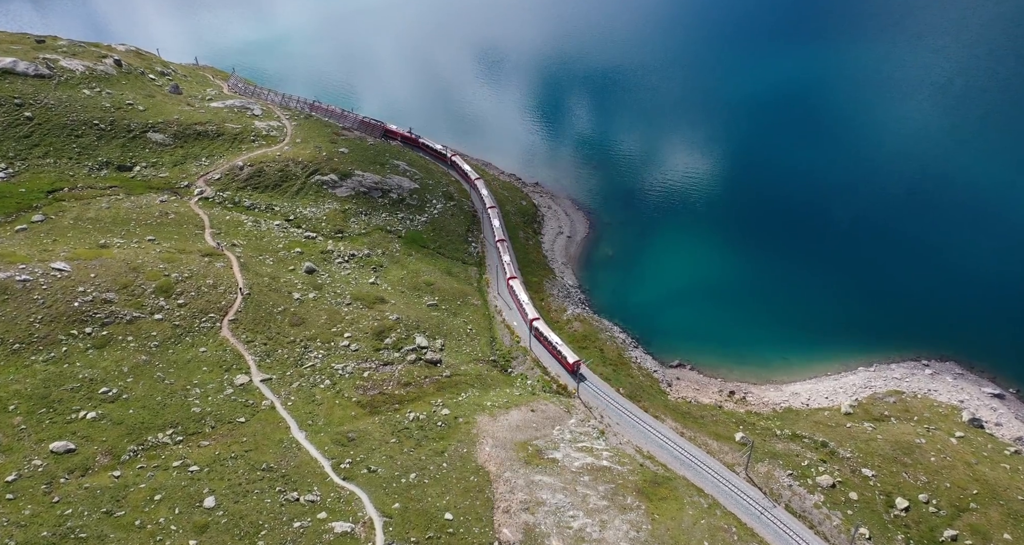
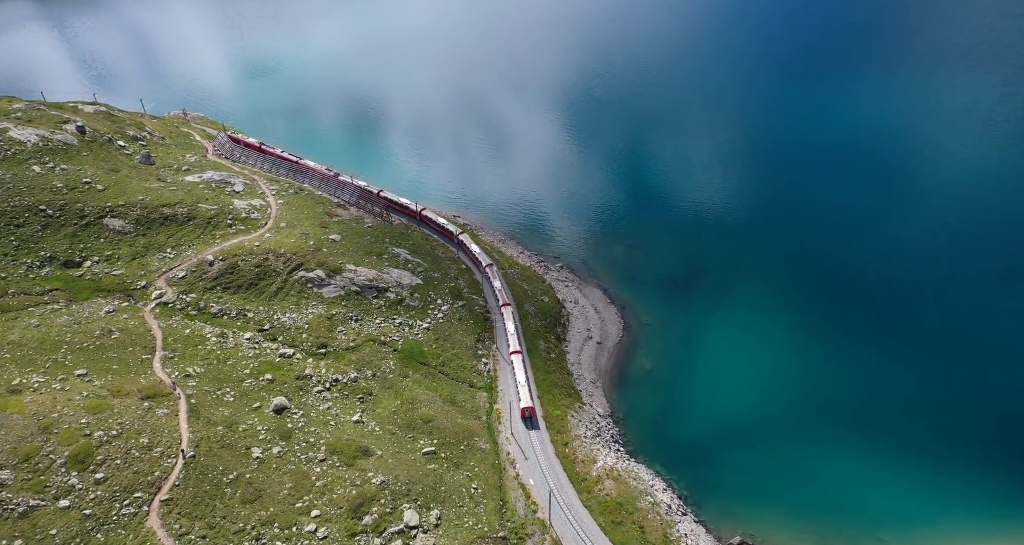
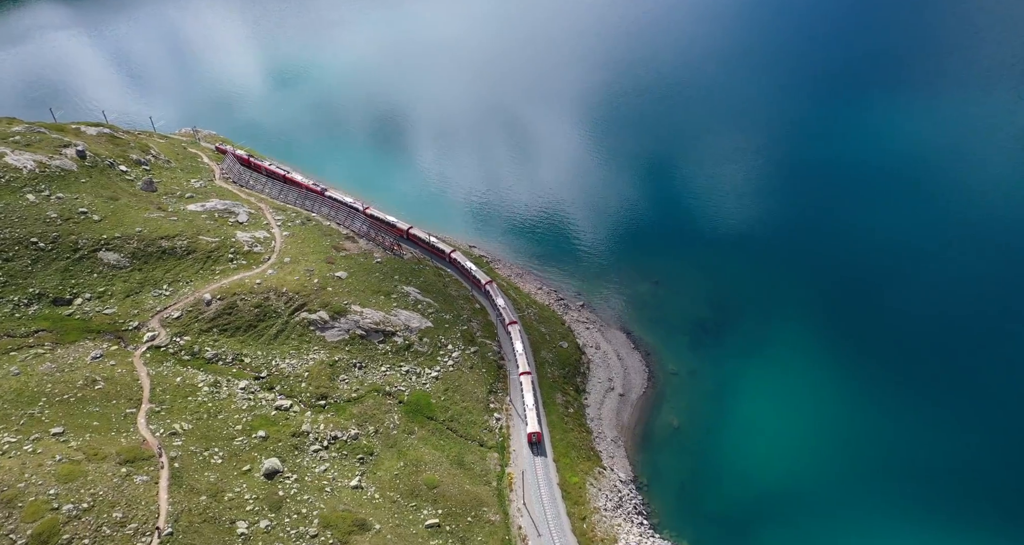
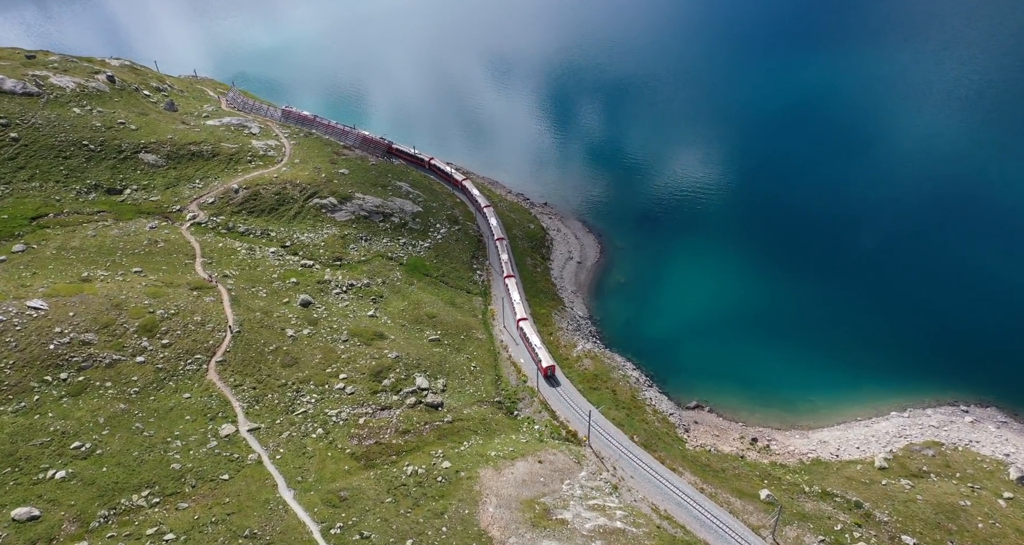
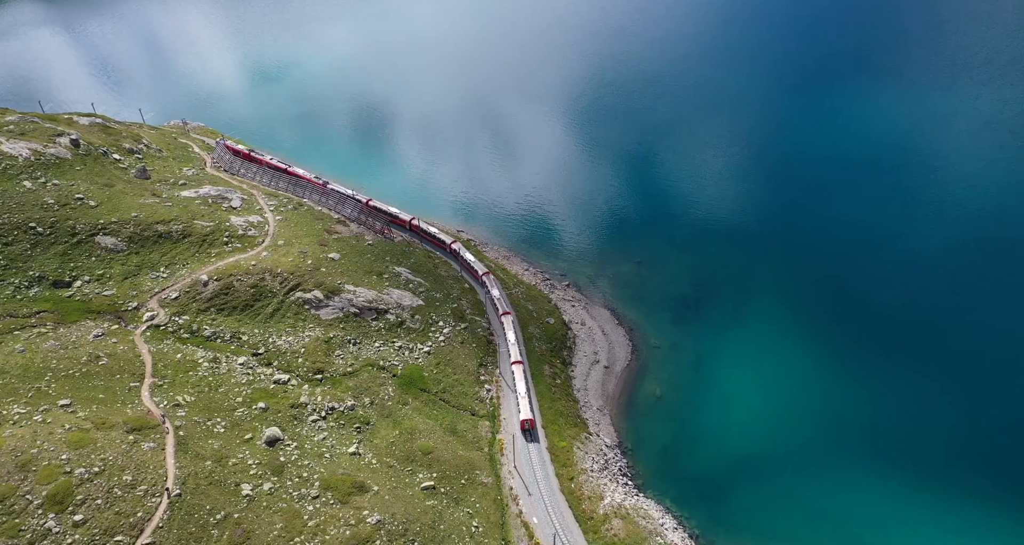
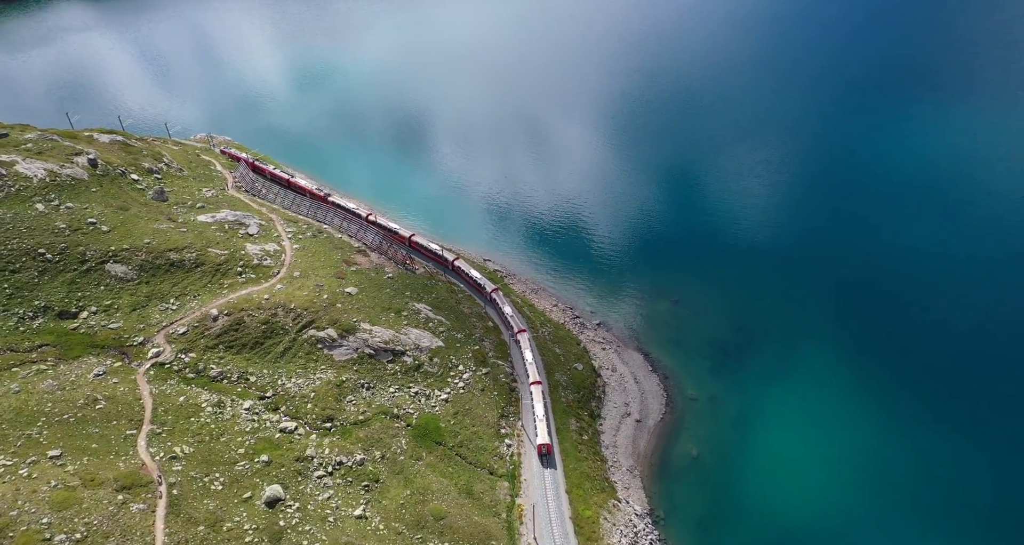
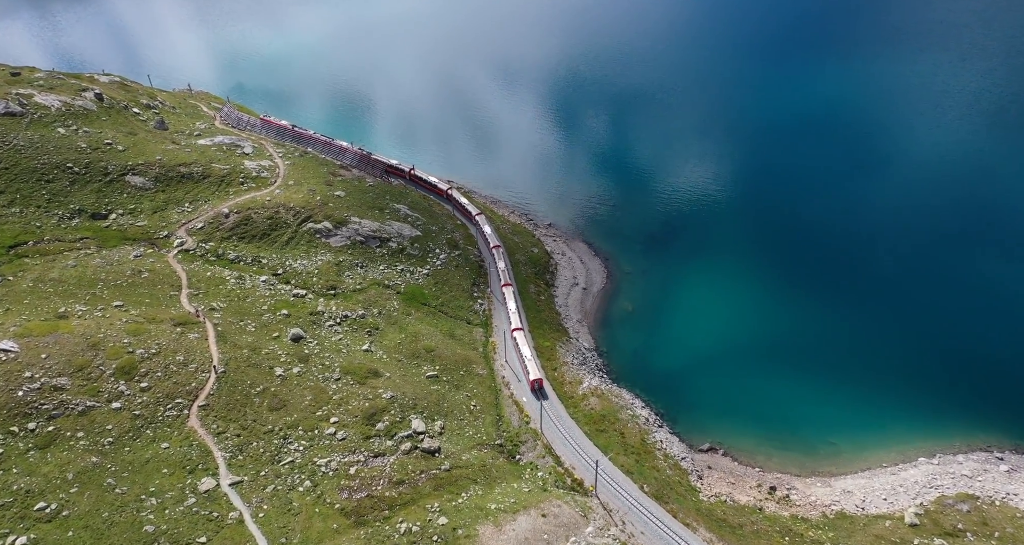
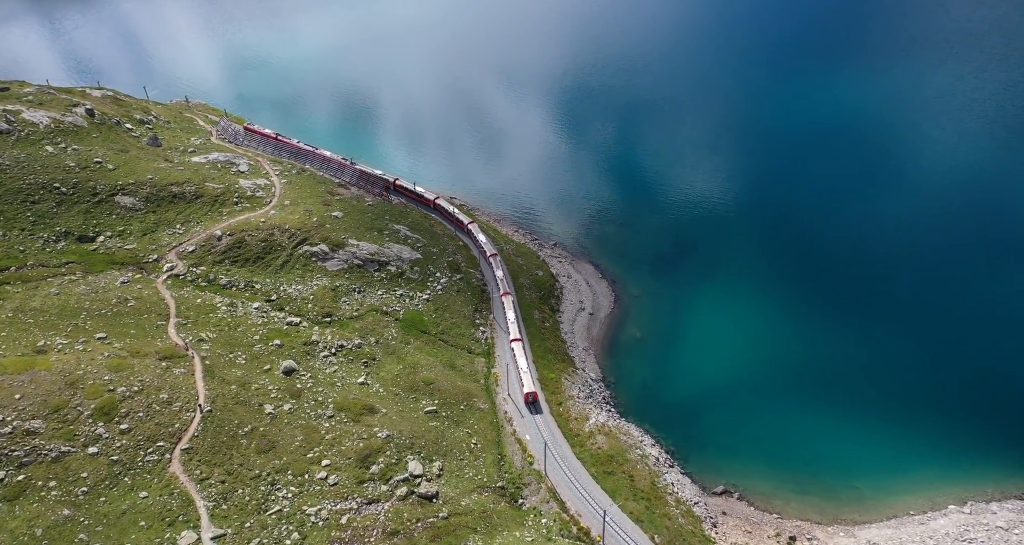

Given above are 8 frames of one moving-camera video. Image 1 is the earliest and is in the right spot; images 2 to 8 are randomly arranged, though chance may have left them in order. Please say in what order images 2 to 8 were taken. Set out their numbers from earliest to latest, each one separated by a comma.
4, 7, 8, 2, 5, 3, 6
